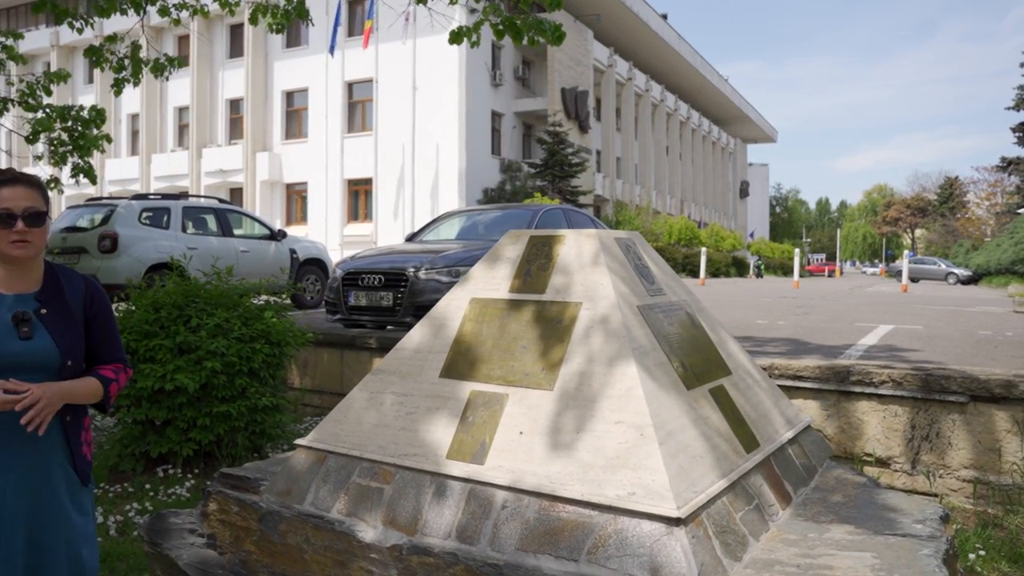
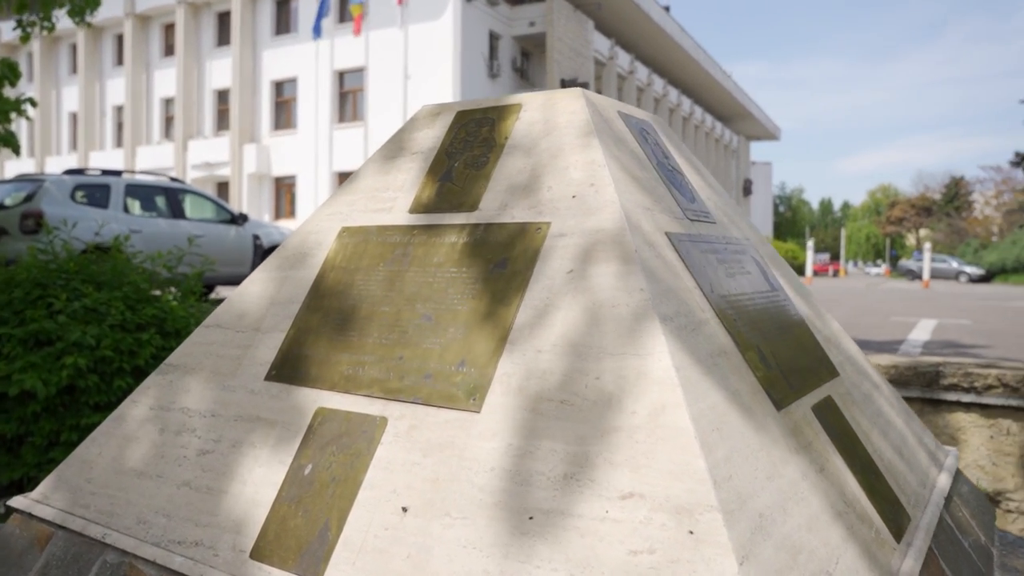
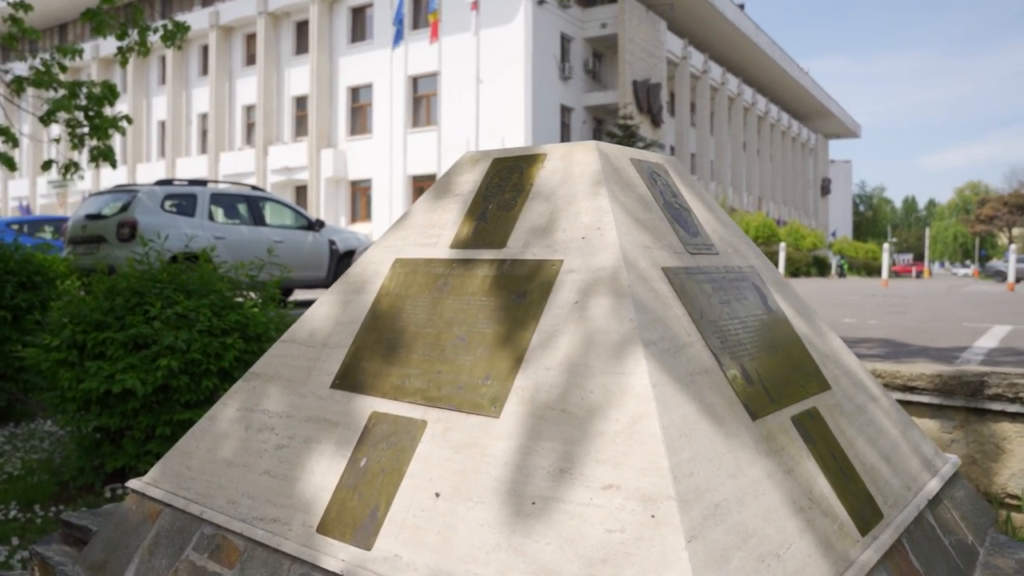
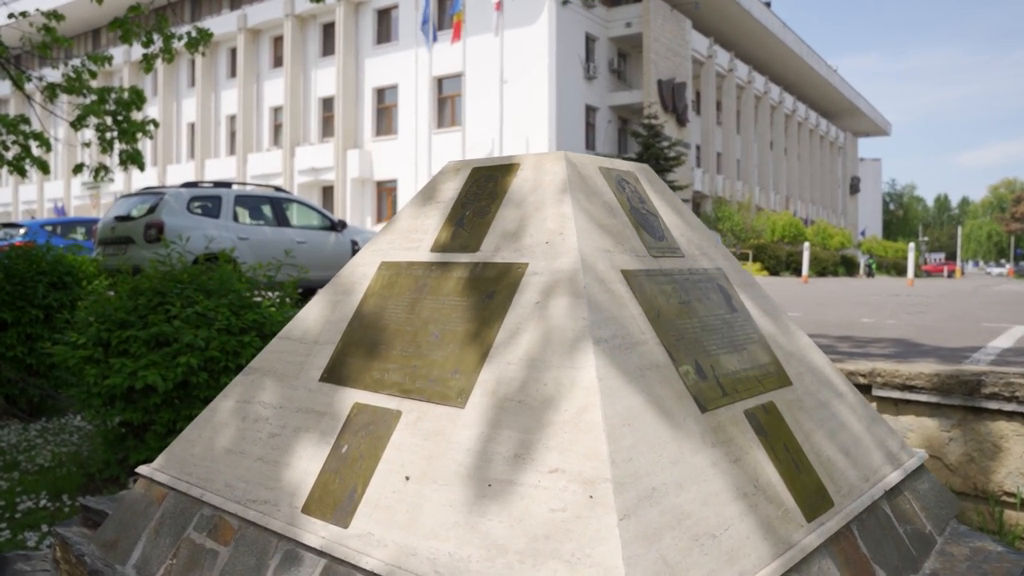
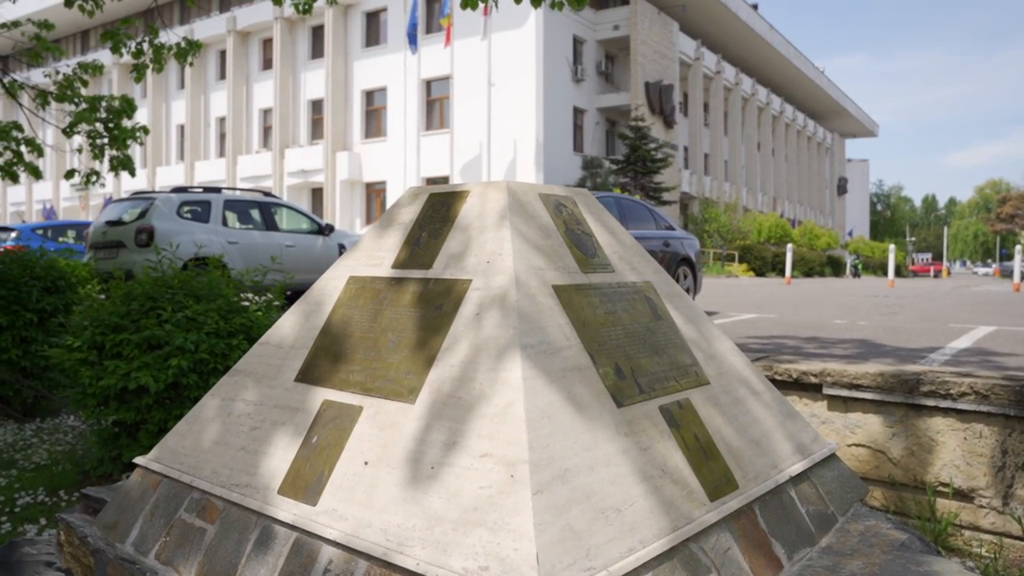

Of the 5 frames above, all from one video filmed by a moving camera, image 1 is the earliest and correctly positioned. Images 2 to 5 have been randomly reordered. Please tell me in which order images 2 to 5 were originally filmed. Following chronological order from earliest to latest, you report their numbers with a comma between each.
5, 4, 3, 2
